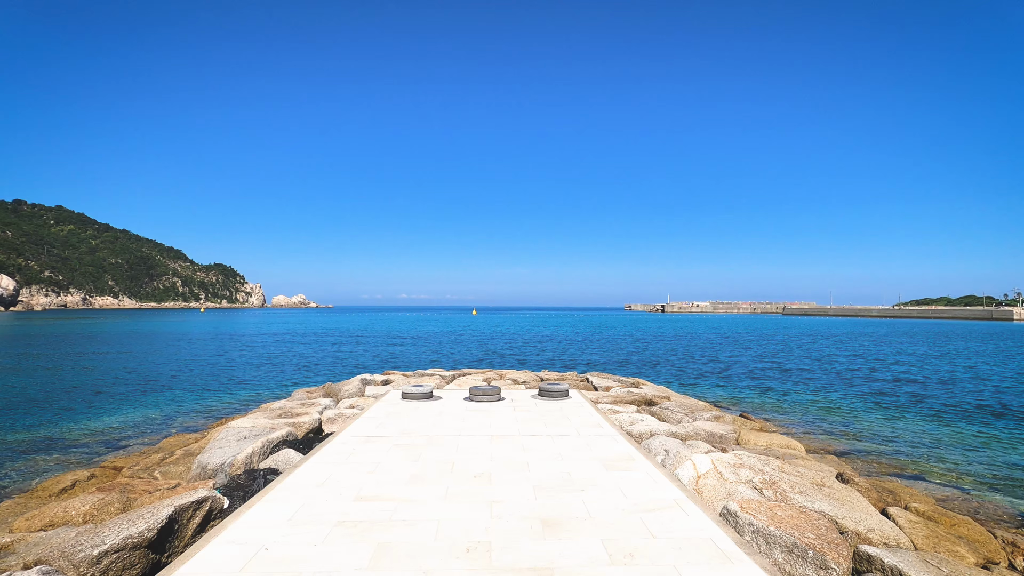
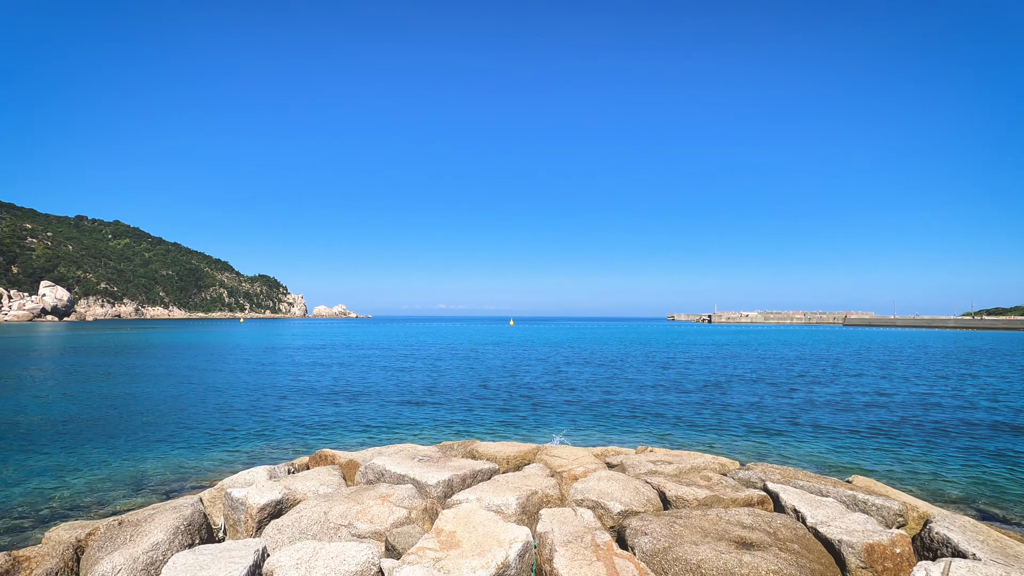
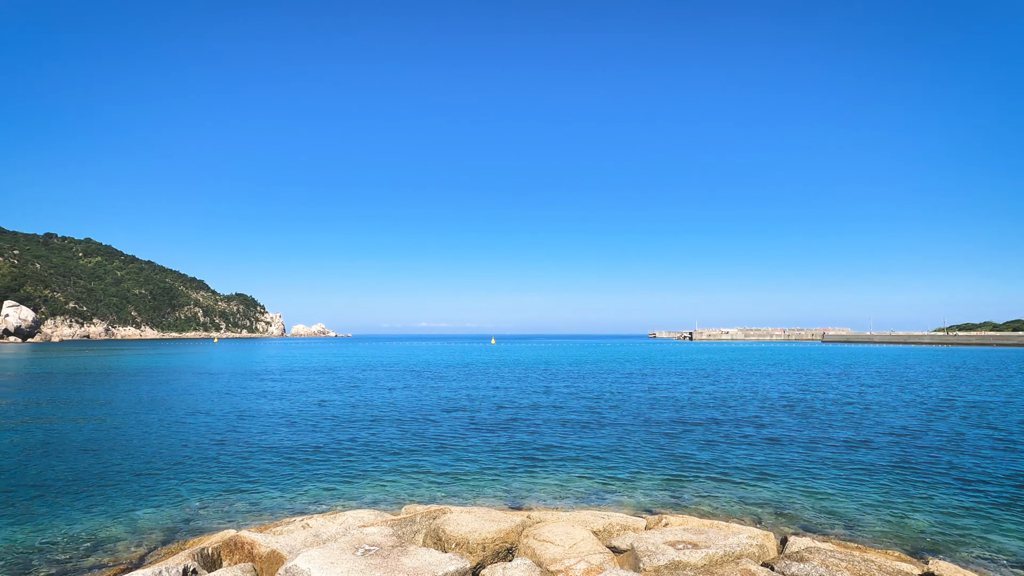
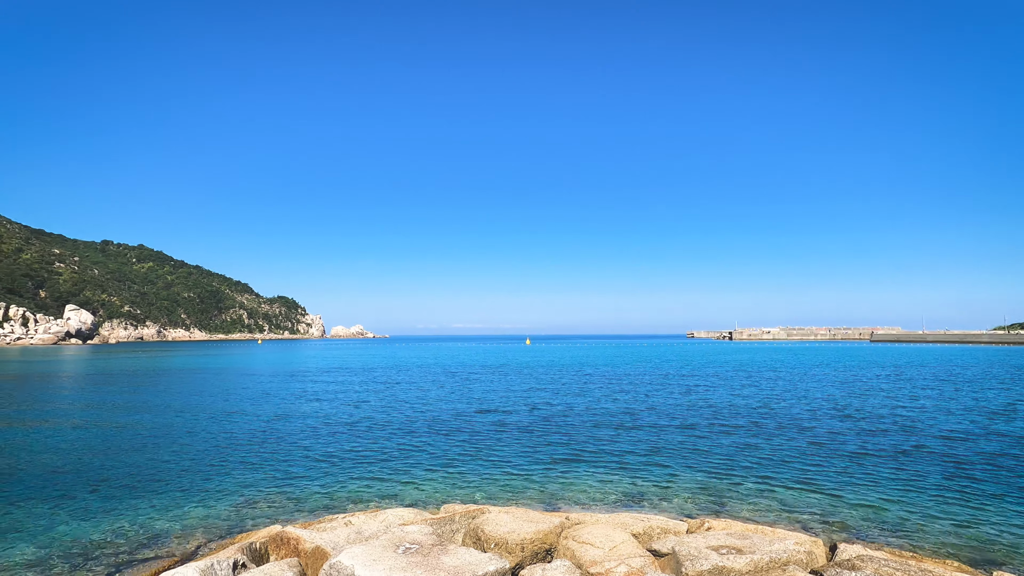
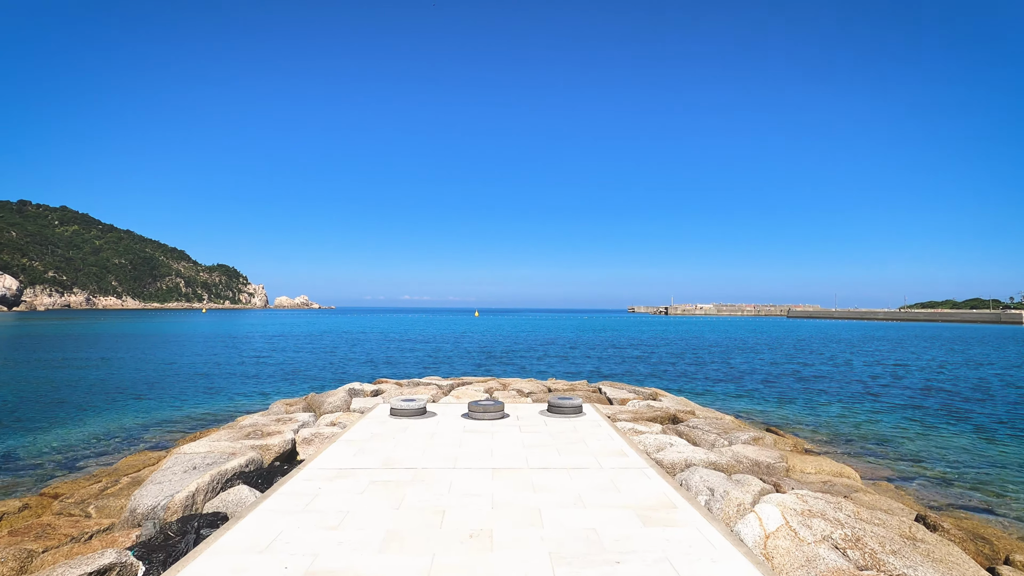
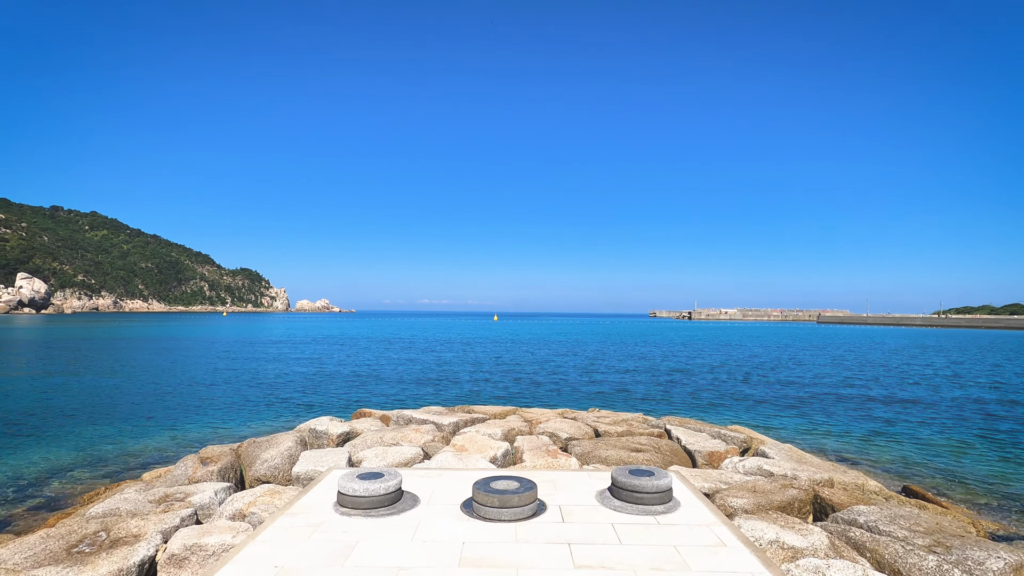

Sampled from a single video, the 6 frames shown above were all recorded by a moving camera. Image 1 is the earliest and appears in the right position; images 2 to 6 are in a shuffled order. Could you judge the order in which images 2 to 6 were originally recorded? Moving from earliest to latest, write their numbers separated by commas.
5, 6, 2, 3, 4
